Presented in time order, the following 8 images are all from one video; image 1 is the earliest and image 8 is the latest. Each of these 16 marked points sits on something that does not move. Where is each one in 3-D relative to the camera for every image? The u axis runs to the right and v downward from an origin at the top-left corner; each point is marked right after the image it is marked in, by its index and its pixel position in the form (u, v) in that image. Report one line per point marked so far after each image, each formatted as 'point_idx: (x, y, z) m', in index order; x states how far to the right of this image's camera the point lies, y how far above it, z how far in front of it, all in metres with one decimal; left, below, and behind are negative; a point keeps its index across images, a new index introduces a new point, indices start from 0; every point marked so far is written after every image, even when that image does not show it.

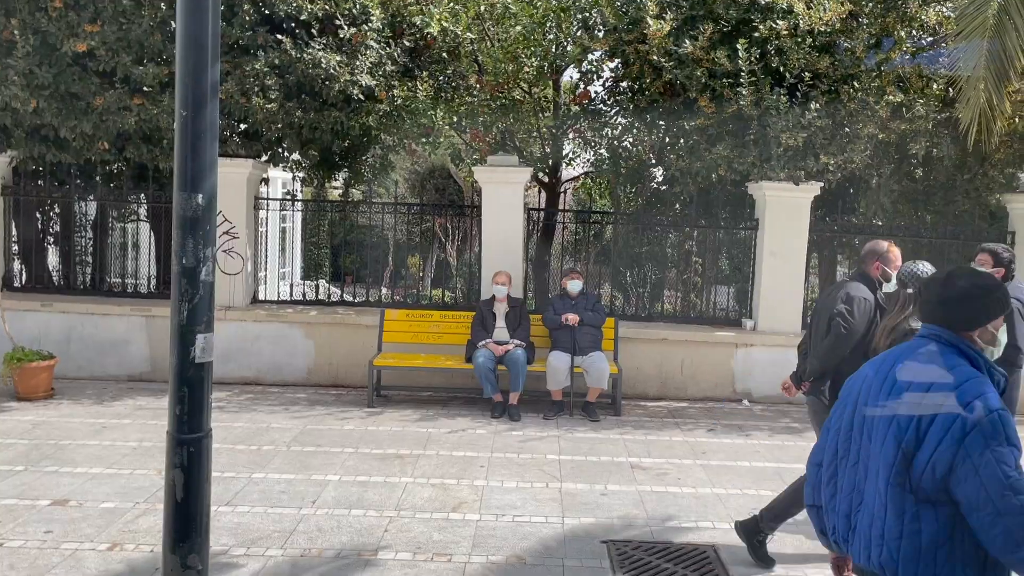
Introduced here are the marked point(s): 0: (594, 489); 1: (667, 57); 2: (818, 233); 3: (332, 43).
0: (+0.6, -1.5, +6.0) m
1: (+1.5, +2.3, +8.1) m
2: (+3.4, +0.6, +8.8) m
3: (-1.8, +2.5, +8.2) m
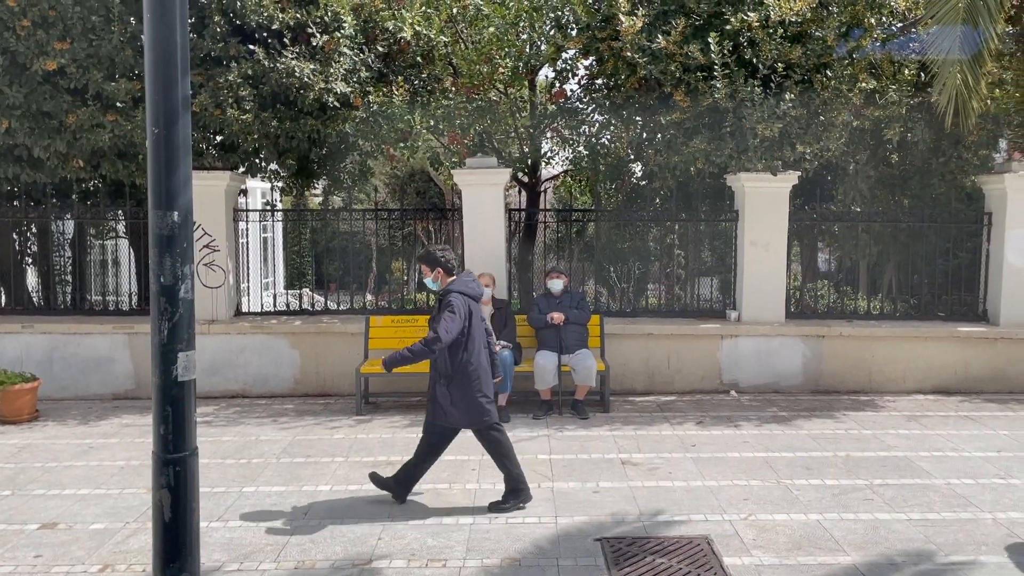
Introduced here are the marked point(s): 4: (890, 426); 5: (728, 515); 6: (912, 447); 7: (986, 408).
0: (+0.5, -1.5, +6.0) m
1: (+1.3, +2.4, +8.1) m
2: (+3.2, +0.7, +8.9) m
3: (-2.1, +2.4, +8.2) m
4: (+3.5, -1.3, +7.5) m
5: (+1.4, -1.5, +5.4) m
6: (+3.4, -1.3, +6.8) m
7: (+4.8, -1.2, +8.2) m
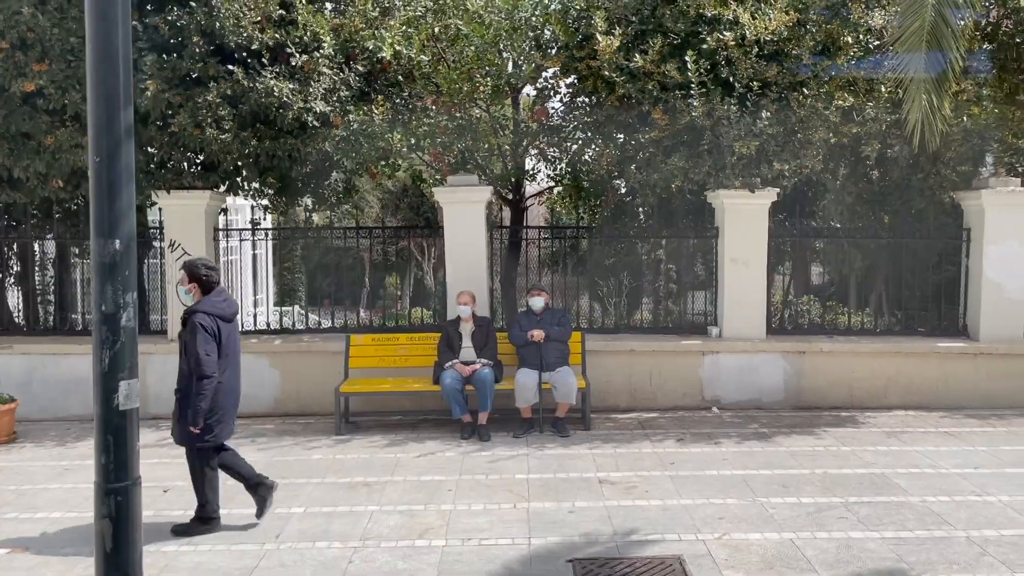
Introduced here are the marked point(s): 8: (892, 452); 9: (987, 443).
0: (+0.4, -1.6, +6.0) m
1: (+1.1, +2.2, +8.2) m
2: (+2.9, +0.6, +8.9) m
3: (-2.3, +2.2, +8.2) m
4: (+3.3, -1.4, +7.5) m
5: (+1.2, -1.6, +5.4) m
6: (+3.2, -1.5, +6.8) m
7: (+4.6, -1.4, +8.2) m
8: (+3.4, -1.5, +7.2) m
9: (+4.4, -1.4, +7.5) m
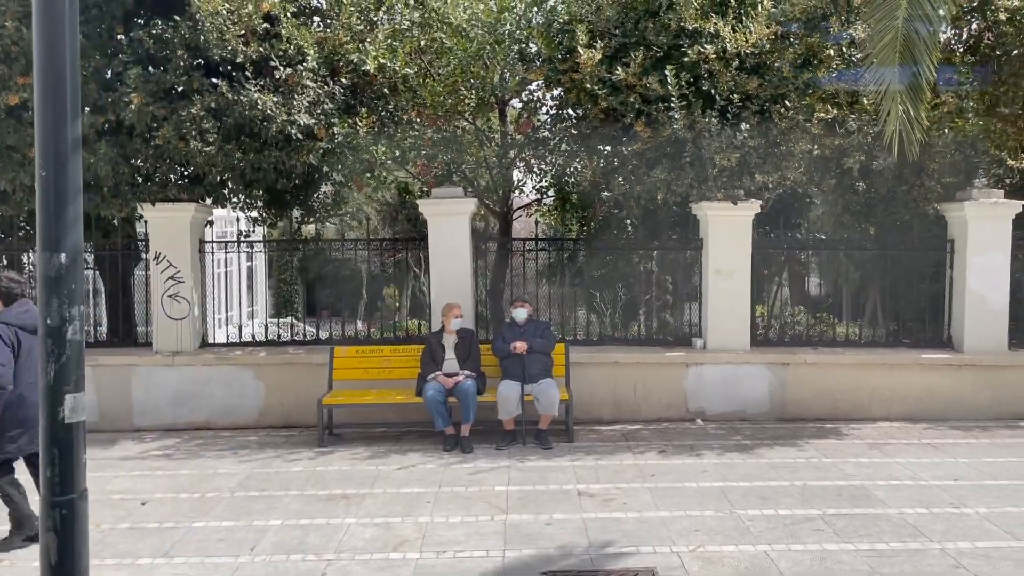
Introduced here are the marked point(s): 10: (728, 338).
0: (+0.2, -1.7, +6.0) m
1: (+0.9, +2.1, +8.2) m
2: (+2.8, +0.4, +8.9) m
3: (-2.5, +2.1, +8.3) m
4: (+3.1, -1.5, +7.5) m
5: (+1.1, -1.7, +5.3) m
6: (+3.0, -1.6, +6.8) m
7: (+4.4, -1.5, +8.2) m
8: (+3.2, -1.6, +7.2) m
9: (+4.2, -1.5, +7.5) m
10: (+2.4, -0.5, +8.9) m
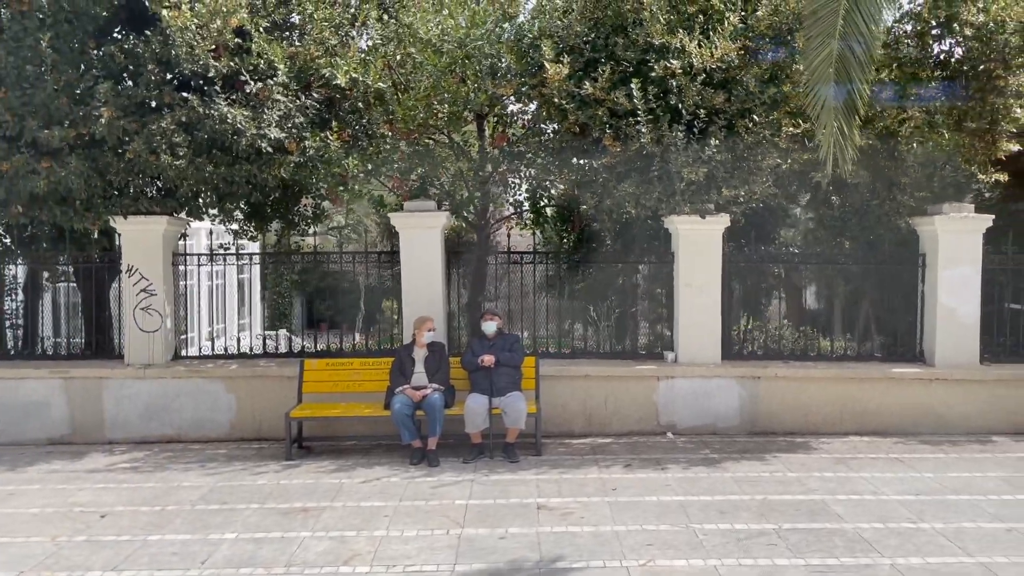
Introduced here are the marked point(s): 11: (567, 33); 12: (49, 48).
0: (-0.1, -1.8, +5.9) m
1: (+0.6, +1.9, +8.3) m
2: (+2.5, +0.3, +9.0) m
3: (-2.8, +1.9, +8.3) m
4: (+2.8, -1.7, +7.5) m
5: (+0.8, -1.8, +5.3) m
6: (+2.7, -1.7, +6.8) m
7: (+4.1, -1.6, +8.1) m
8: (+2.9, -1.7, +7.2) m
9: (+3.9, -1.7, +7.5) m
10: (+2.0, -0.7, +8.9) m
11: (+0.6, +2.6, +8.3) m
12: (-4.6, +2.4, +8.1) m
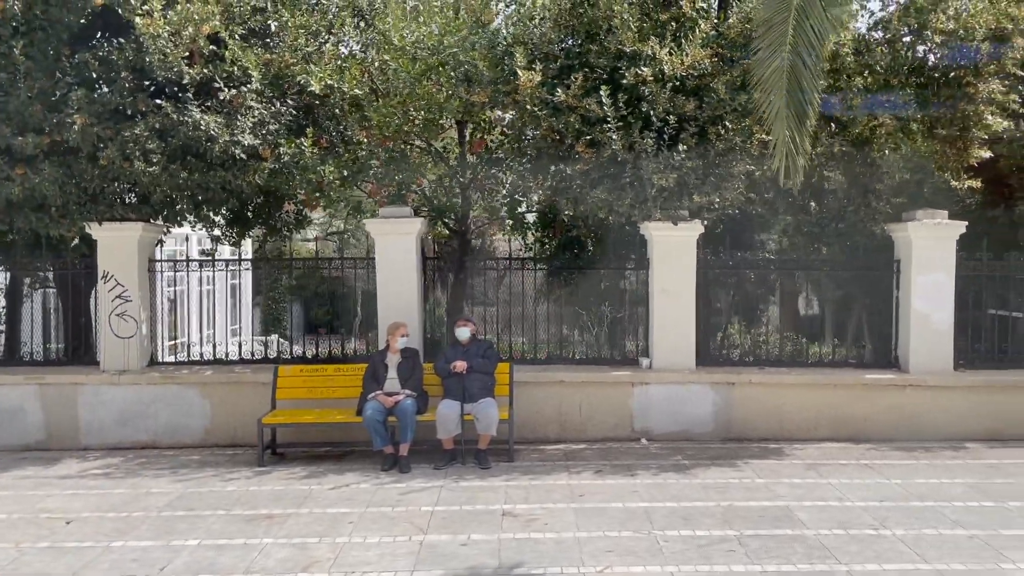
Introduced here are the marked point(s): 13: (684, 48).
0: (-0.4, -1.8, +5.9) m
1: (+0.3, +1.9, +8.3) m
2: (+2.2, +0.2, +9.0) m
3: (-3.1, +1.9, +8.3) m
4: (+2.5, -1.7, +7.5) m
5: (+0.5, -1.8, +5.3) m
6: (+2.4, -1.7, +6.8) m
7: (+3.8, -1.7, +8.1) m
8: (+2.6, -1.7, +7.2) m
9: (+3.6, -1.7, +7.5) m
10: (+1.8, -0.8, +8.9) m
11: (+0.3, +2.5, +8.4) m
12: (-4.9, +2.3, +8.1) m
13: (+1.7, +2.4, +8.2) m
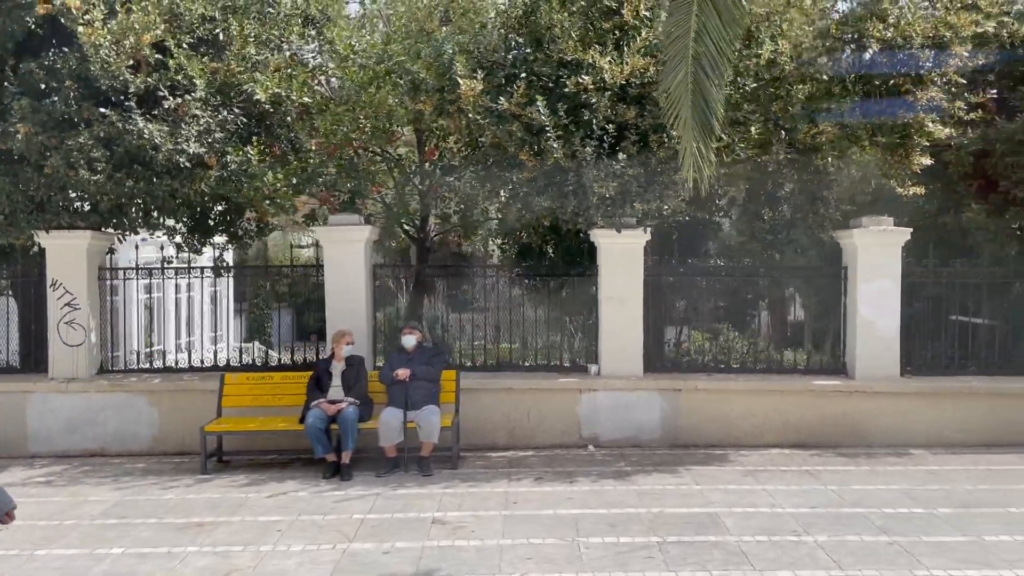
0: (-1.0, -1.9, +6.0) m
1: (-0.3, +1.8, +8.3) m
2: (+1.6, +0.1, +9.0) m
3: (-3.6, +1.8, +8.4) m
4: (+2.0, -1.8, +7.5) m
5: (-0.1, -1.9, +5.4) m
6: (+1.8, -1.8, +6.8) m
7: (+3.2, -1.7, +8.2) m
8: (+2.0, -1.8, +7.2) m
9: (+3.0, -1.8, +7.5) m
10: (+1.2, -0.8, +8.9) m
11: (-0.3, +2.5, +8.4) m
12: (-5.4, +2.2, +8.1) m
13: (+1.2, +2.4, +8.2) m
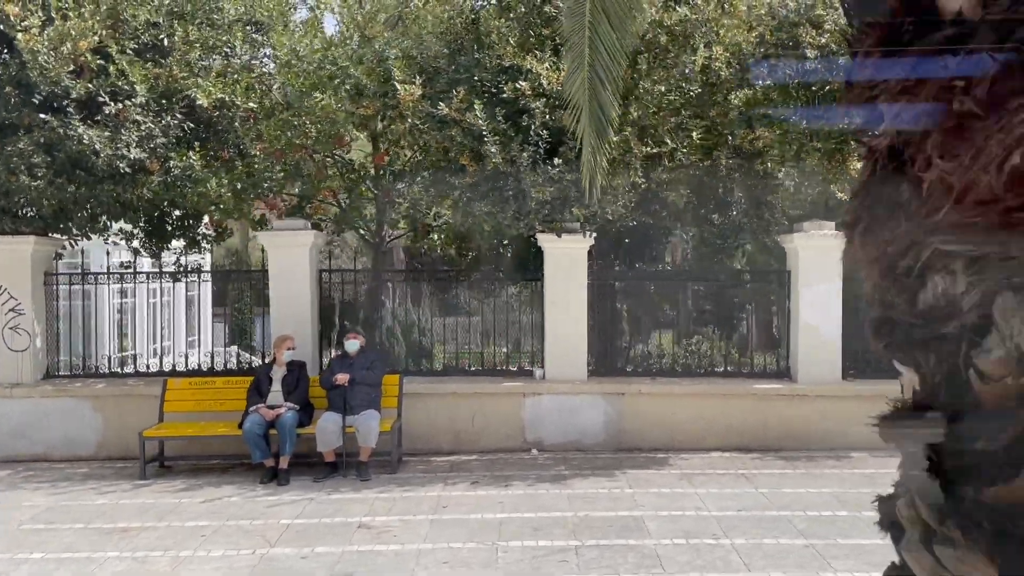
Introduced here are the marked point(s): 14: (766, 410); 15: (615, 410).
0: (-1.6, -1.9, +6.0) m
1: (-0.9, +1.7, +8.4) m
2: (+1.0, +0.1, +9.0) m
3: (-4.3, +1.7, +8.4) m
4: (+1.4, -1.8, +7.5) m
5: (-0.7, -1.9, +5.4) m
6: (+1.2, -1.8, +6.9) m
7: (+2.6, -1.8, +8.2) m
8: (+1.4, -1.8, +7.2) m
9: (+2.4, -1.8, +7.5) m
10: (+0.6, -0.9, +8.9) m
11: (-0.9, +2.4, +8.4) m
12: (-6.1, +2.2, +8.1) m
13: (+0.6, +2.3, +8.3) m
14: (+2.8, -1.3, +8.9) m
15: (+1.1, -1.3, +8.9) m
